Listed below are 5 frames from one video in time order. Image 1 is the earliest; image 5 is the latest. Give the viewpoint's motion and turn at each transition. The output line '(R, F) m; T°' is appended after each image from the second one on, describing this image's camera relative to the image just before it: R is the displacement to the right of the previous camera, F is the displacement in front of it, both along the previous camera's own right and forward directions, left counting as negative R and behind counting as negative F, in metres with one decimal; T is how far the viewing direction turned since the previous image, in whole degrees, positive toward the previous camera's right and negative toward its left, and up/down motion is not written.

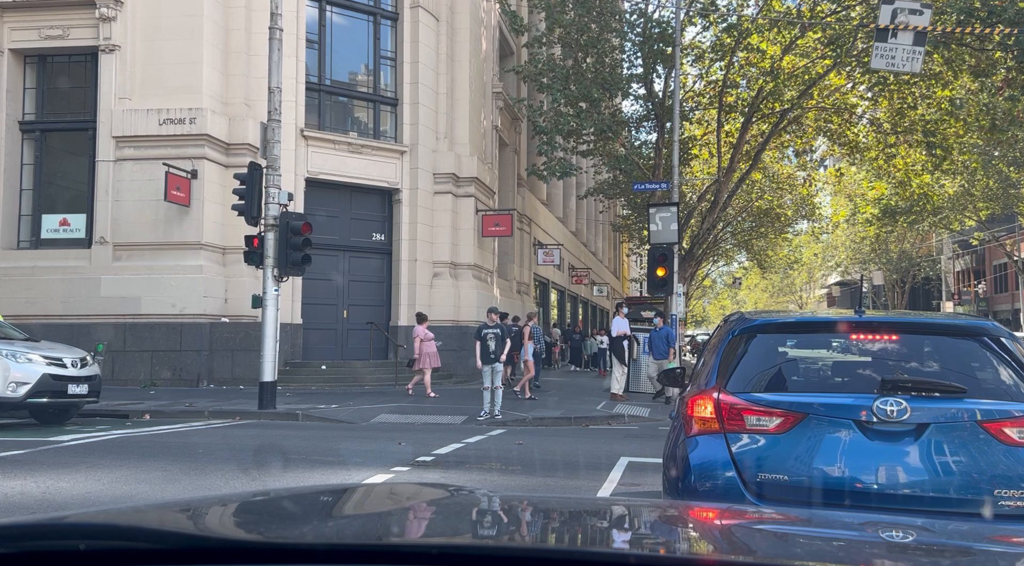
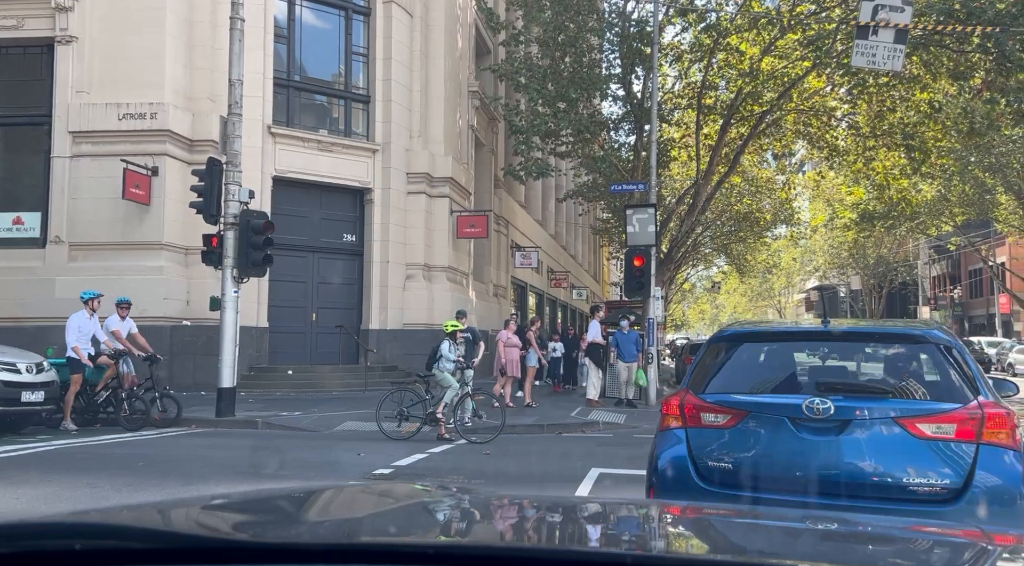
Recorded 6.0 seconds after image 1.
(+0.1, +0.4) m; +1°
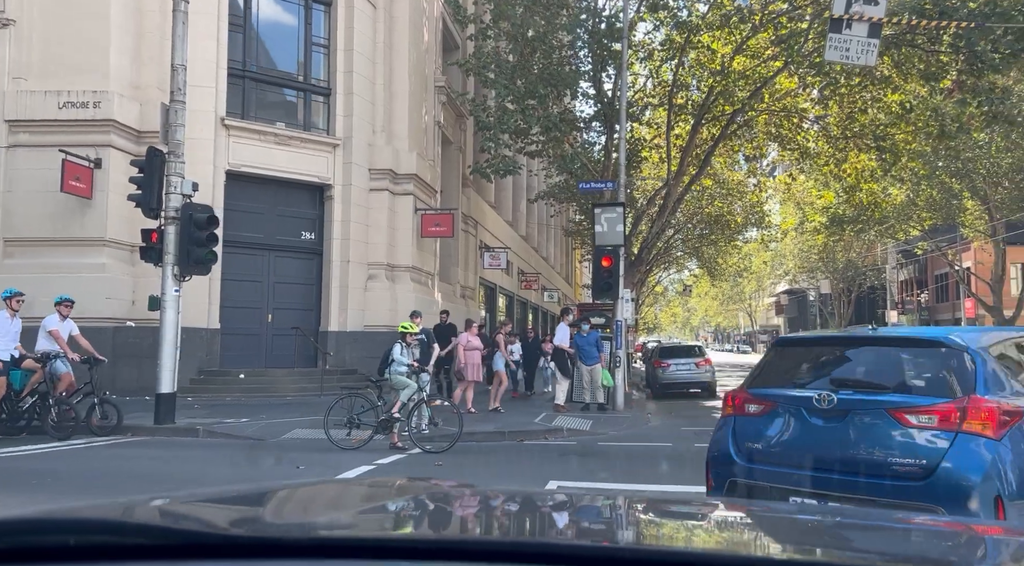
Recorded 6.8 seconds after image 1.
(+0.1, +0.6) m; +2°
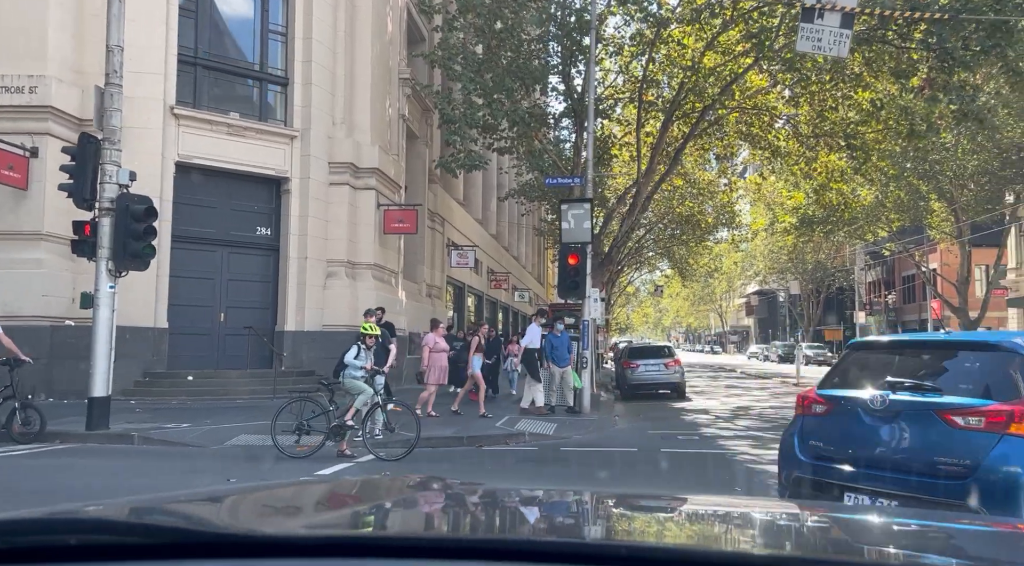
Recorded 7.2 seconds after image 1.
(+0.1, +0.5) m; +2°
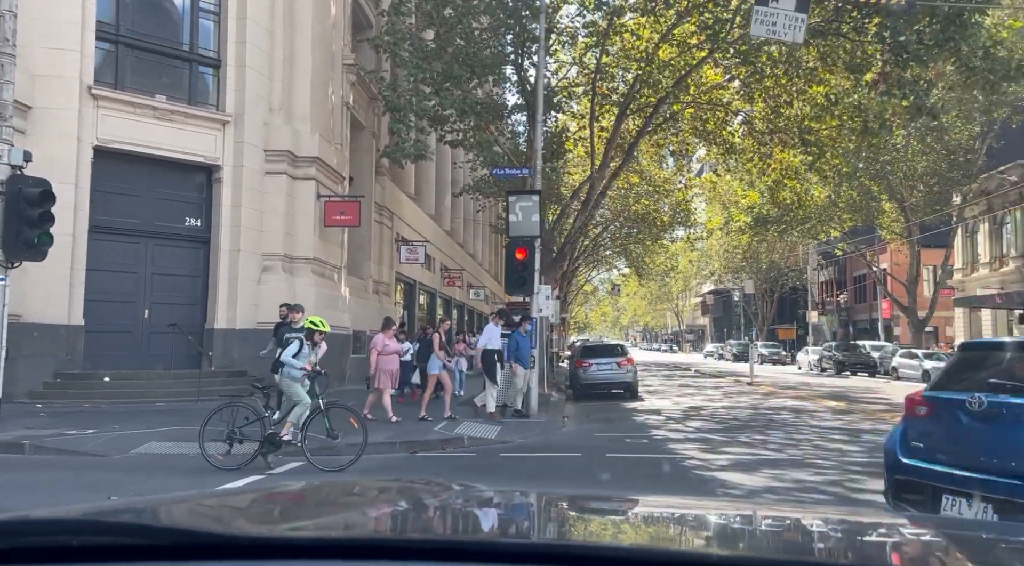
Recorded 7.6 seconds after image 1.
(+0.2, +0.7) m; +3°
